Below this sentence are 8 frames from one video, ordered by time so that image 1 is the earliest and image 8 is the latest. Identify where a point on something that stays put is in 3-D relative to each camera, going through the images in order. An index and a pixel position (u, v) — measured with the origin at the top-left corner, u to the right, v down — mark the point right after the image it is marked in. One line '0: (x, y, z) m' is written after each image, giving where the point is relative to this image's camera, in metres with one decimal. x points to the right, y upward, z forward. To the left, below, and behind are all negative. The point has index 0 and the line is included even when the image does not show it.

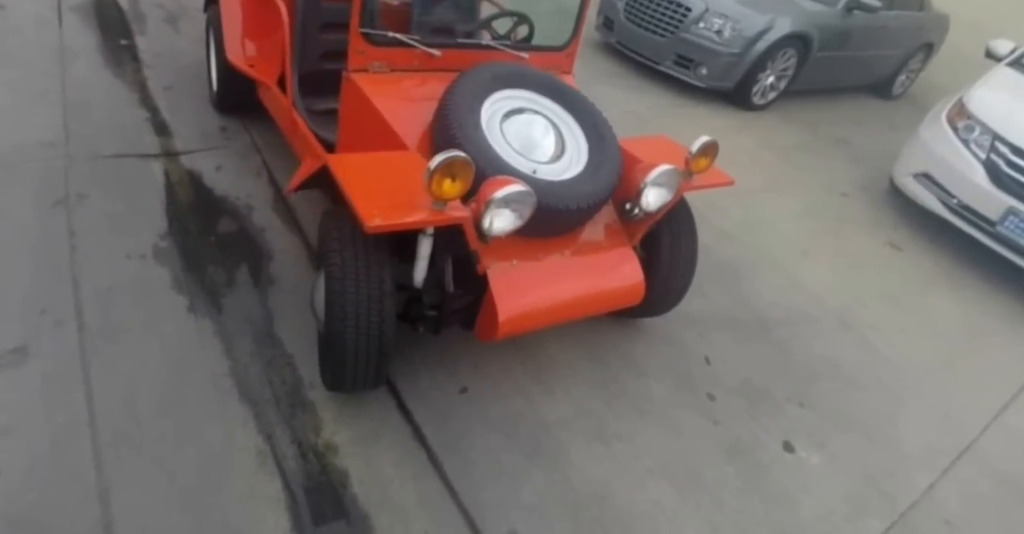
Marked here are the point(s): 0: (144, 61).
0: (-2.3, +1.4, +4.1) m
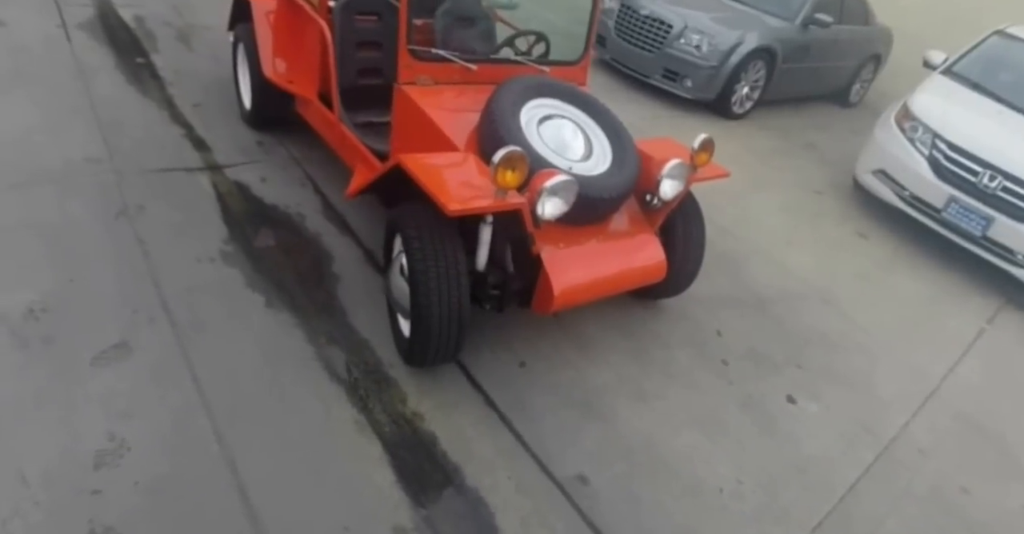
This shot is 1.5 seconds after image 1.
0: (-2.3, +1.3, +4.3) m
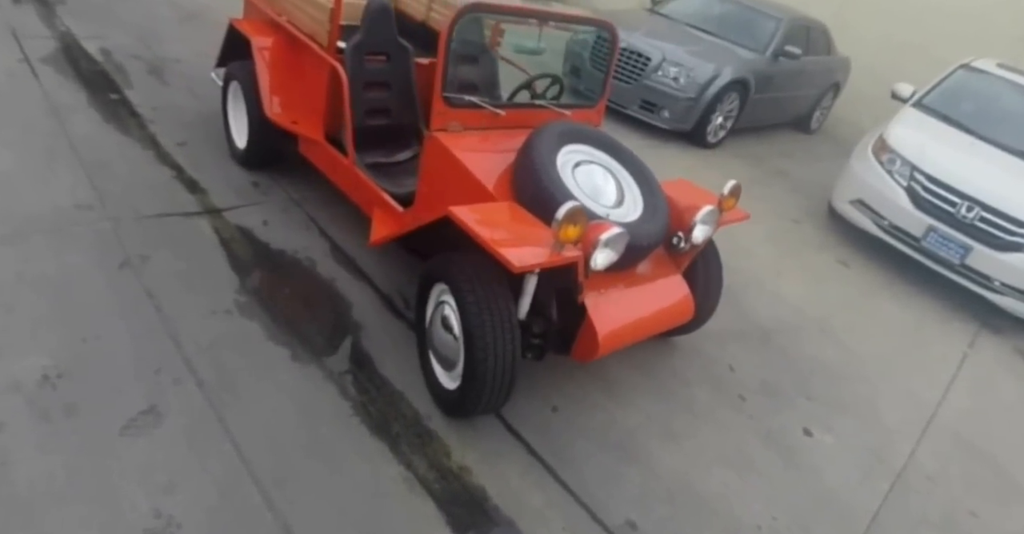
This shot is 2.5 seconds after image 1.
0: (-2.4, +1.0, +4.1) m
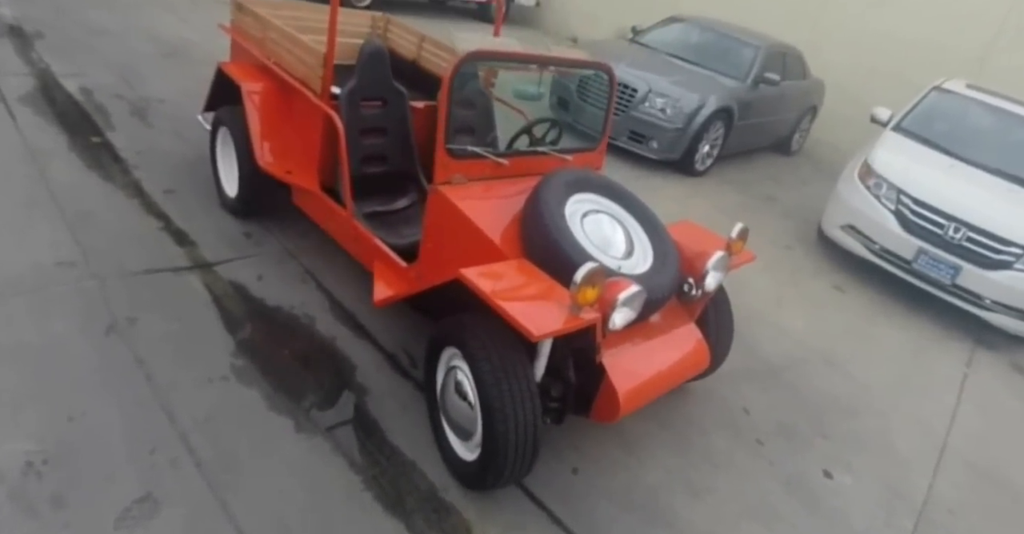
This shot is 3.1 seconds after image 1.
0: (-2.4, +0.7, +3.9) m
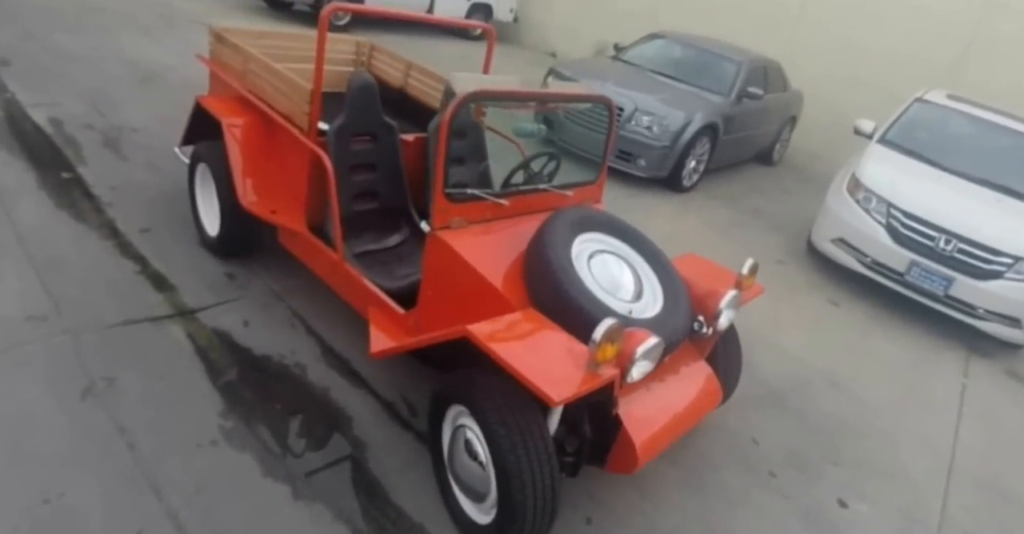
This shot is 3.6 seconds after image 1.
0: (-2.4, +0.4, +3.7) m
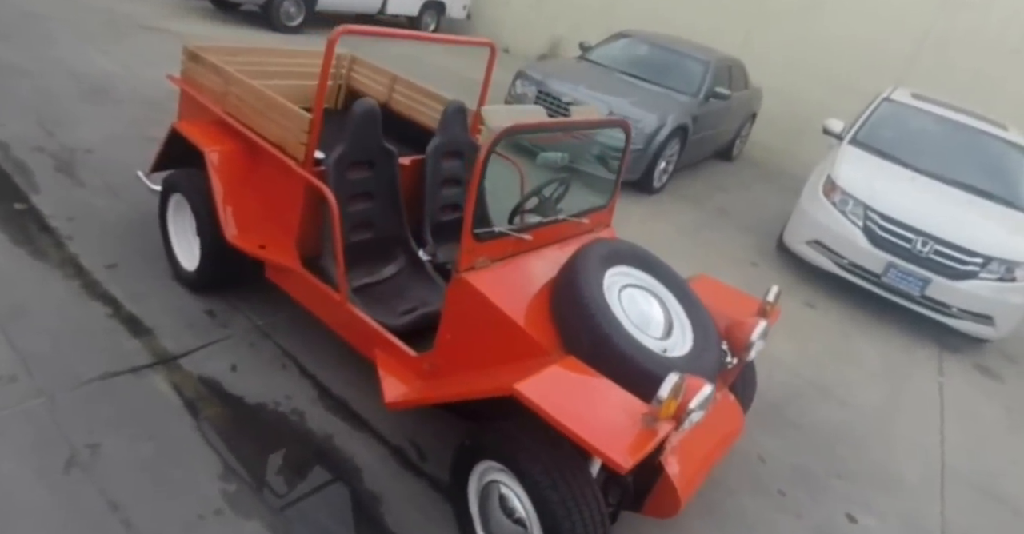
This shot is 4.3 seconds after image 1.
0: (-2.5, +0.2, +3.4) m
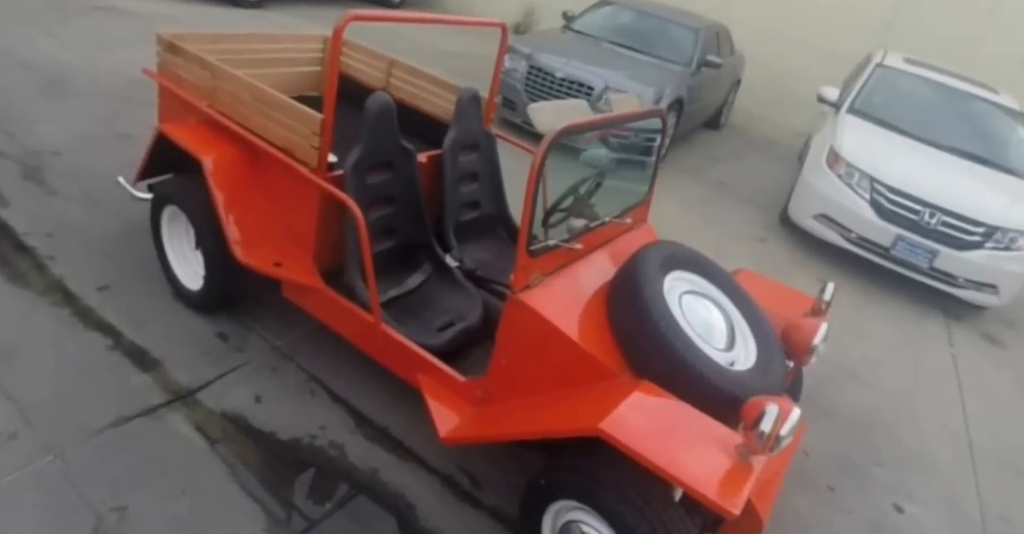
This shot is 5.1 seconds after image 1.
0: (-2.3, +0.1, +3.1) m
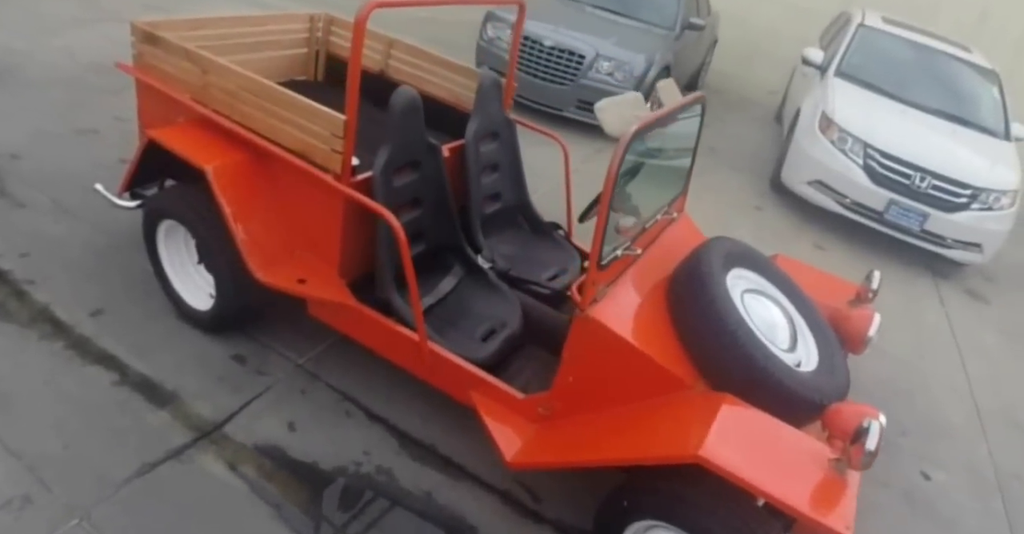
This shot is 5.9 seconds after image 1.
0: (-2.2, 0.0, +2.7) m
